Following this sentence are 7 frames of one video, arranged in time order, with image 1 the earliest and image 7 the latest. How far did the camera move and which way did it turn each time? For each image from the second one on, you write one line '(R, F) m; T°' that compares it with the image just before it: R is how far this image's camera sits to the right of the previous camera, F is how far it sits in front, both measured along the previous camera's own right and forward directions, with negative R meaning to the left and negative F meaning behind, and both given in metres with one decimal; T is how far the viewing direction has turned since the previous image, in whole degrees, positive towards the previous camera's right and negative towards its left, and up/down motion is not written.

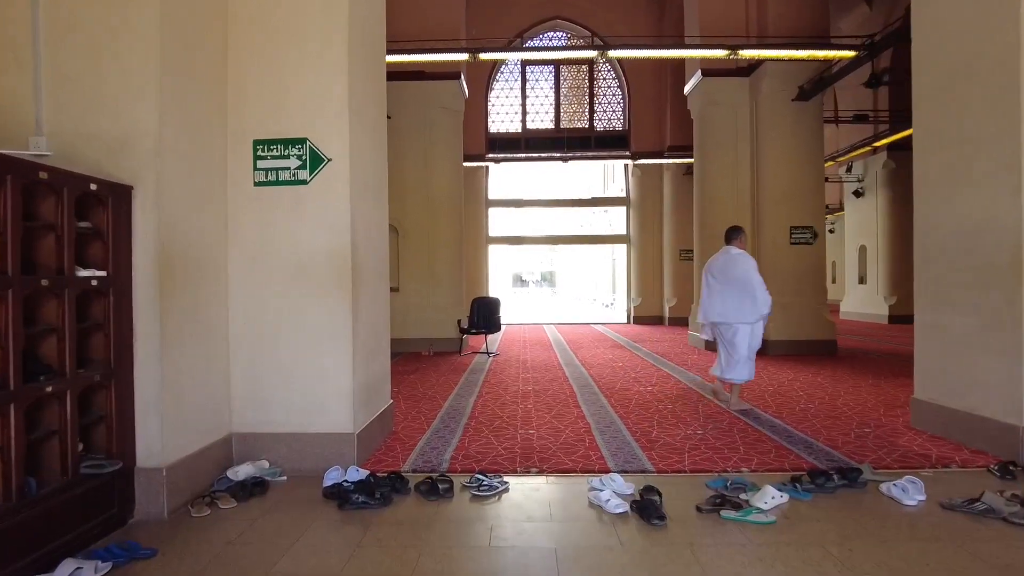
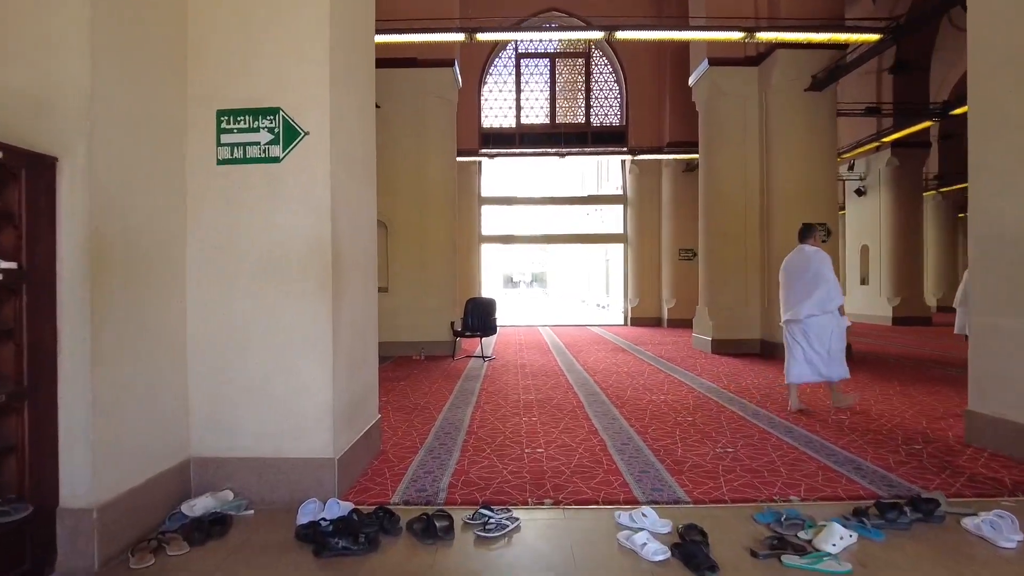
(-0.1, +0.5) m; +1°
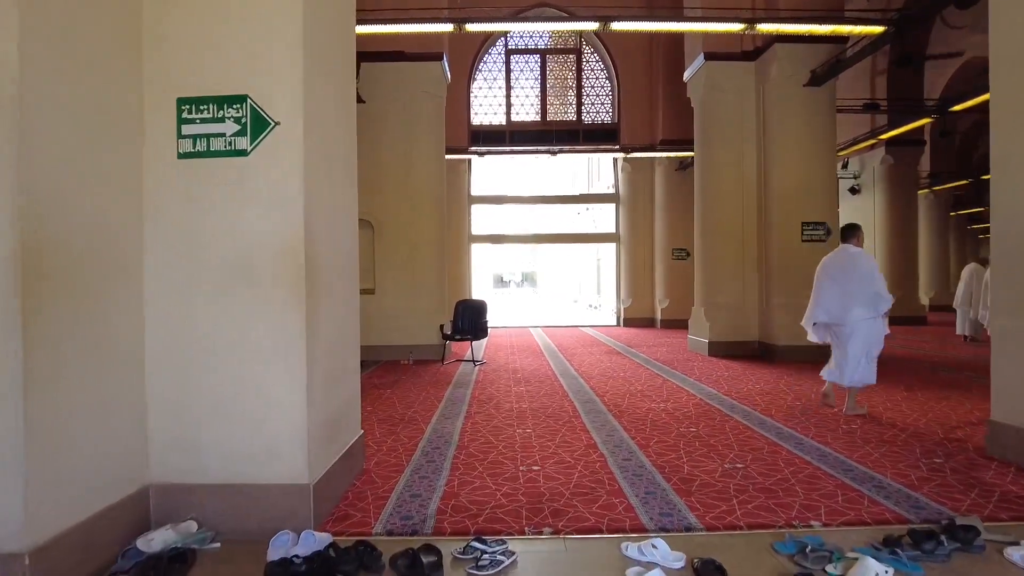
(0.0, +0.3) m; +1°
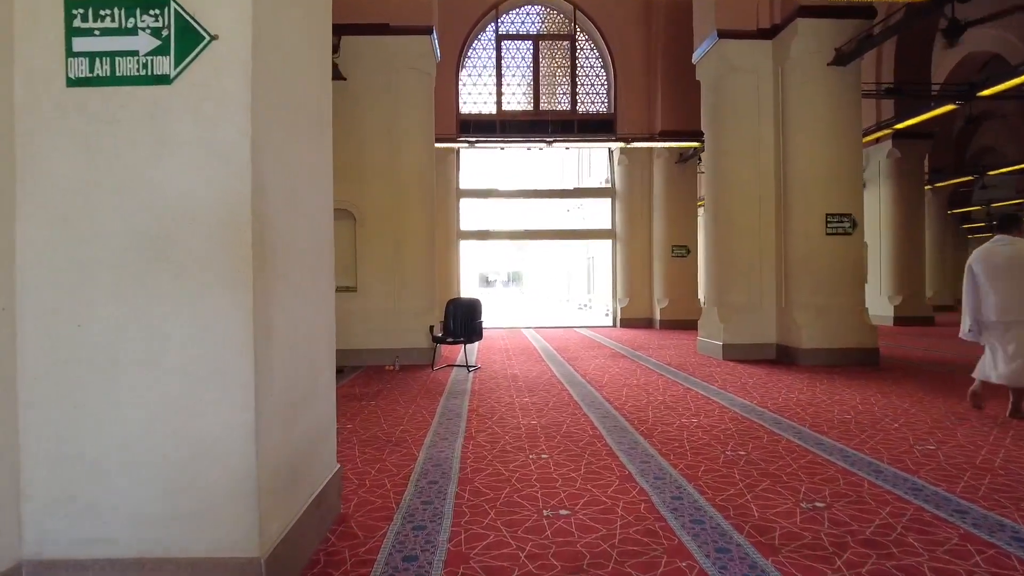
(-0.2, +0.8) m; +1°
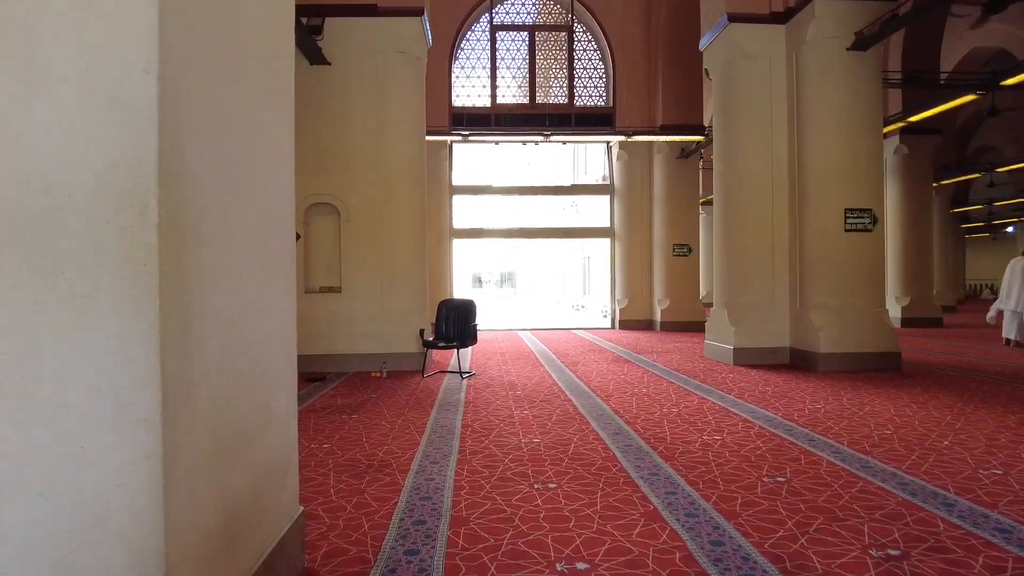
(0.0, +0.5) m; +1°
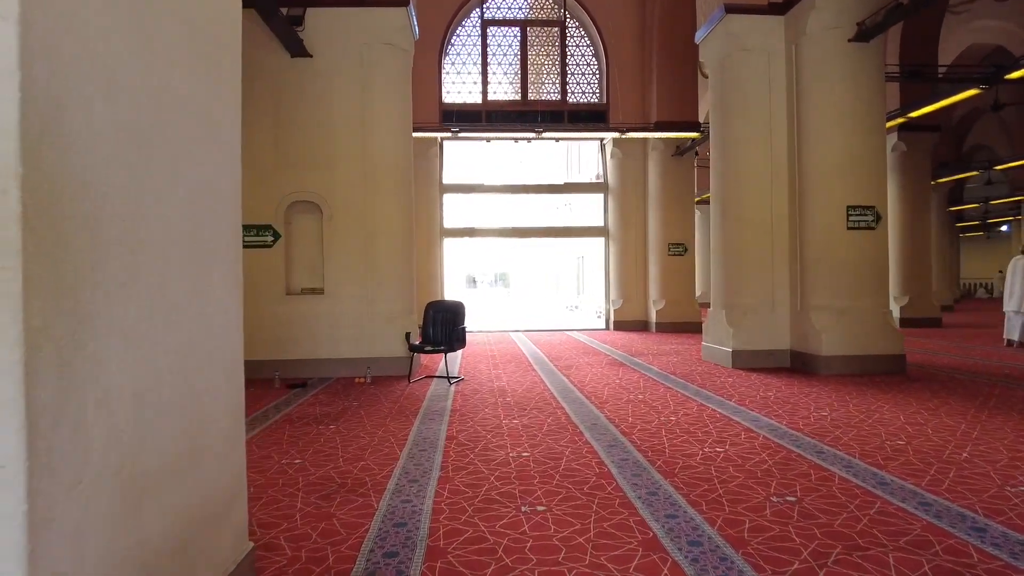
(0.0, +0.3) m; 0°
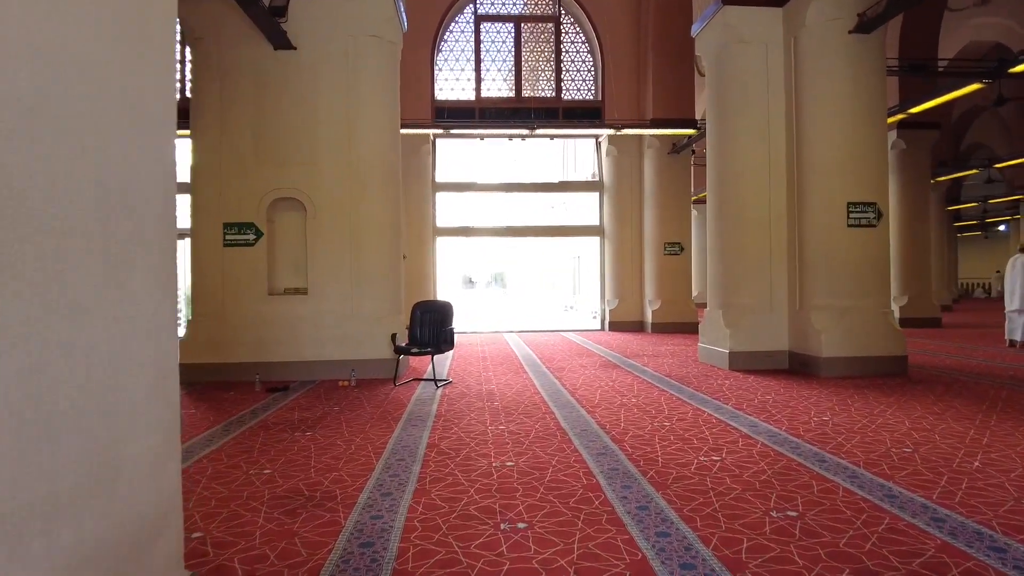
(+0.1, +0.2) m; 0°
